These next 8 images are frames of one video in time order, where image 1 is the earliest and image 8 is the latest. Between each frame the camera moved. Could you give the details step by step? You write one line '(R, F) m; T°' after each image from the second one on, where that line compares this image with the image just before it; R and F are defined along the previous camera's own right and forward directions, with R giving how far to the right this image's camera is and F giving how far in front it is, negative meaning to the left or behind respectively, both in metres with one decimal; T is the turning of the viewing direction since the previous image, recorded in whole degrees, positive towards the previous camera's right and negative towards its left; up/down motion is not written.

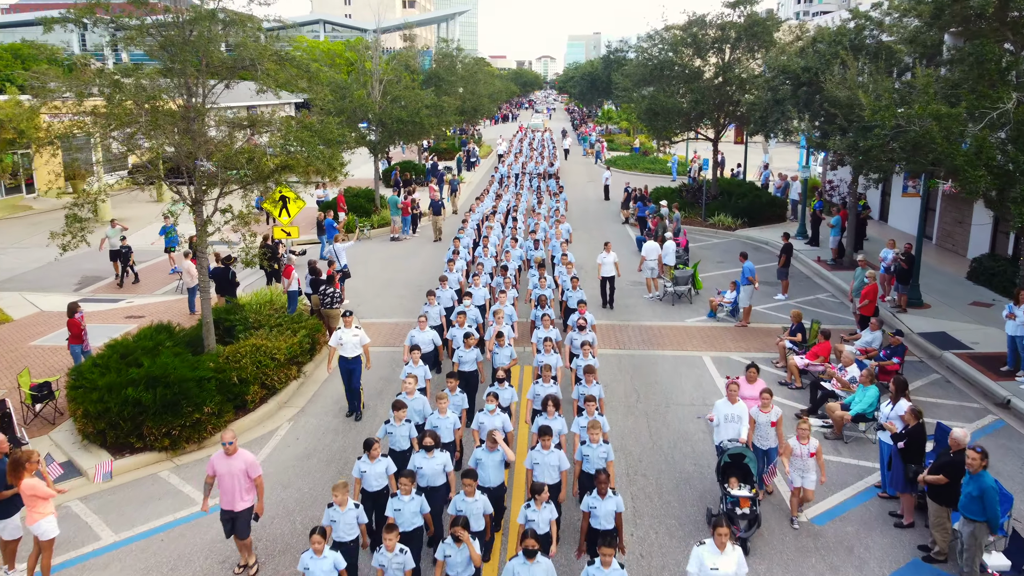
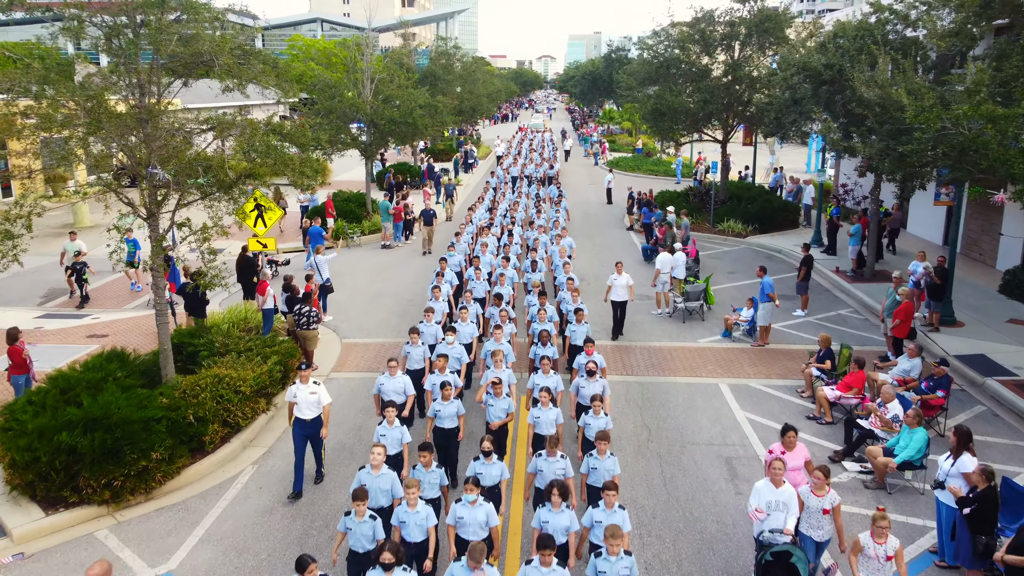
(+0.1, +1.4) m; 0°
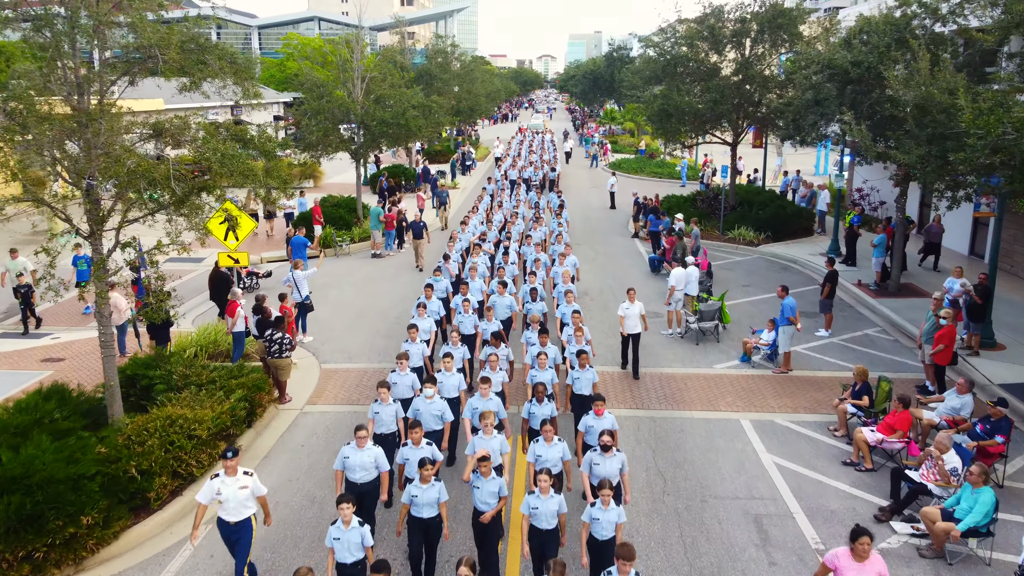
(+0.1, +1.4) m; 0°
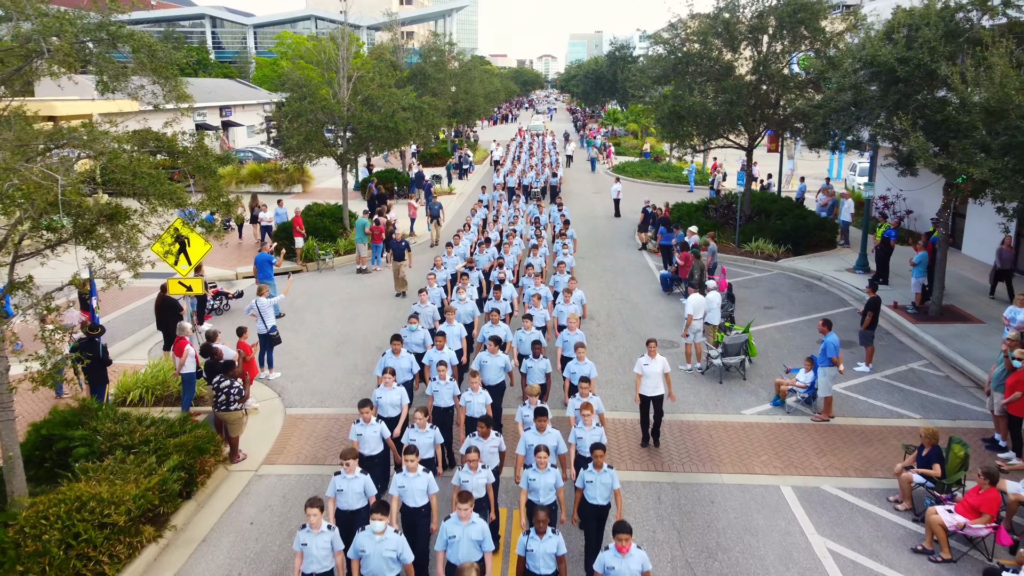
(+0.1, +1.9) m; 0°
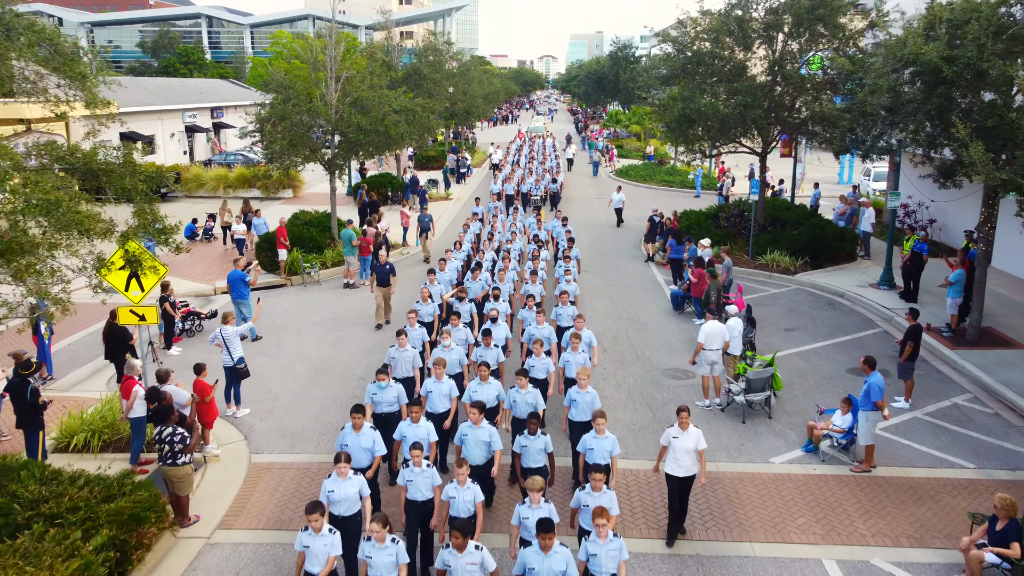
(+0.1, +1.4) m; 0°
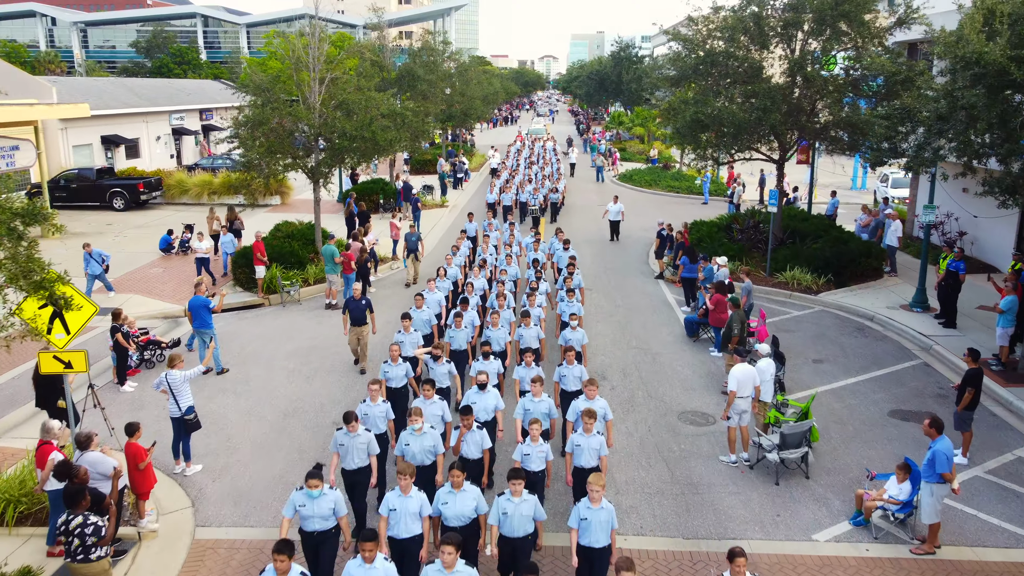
(+0.1, +1.6) m; 0°
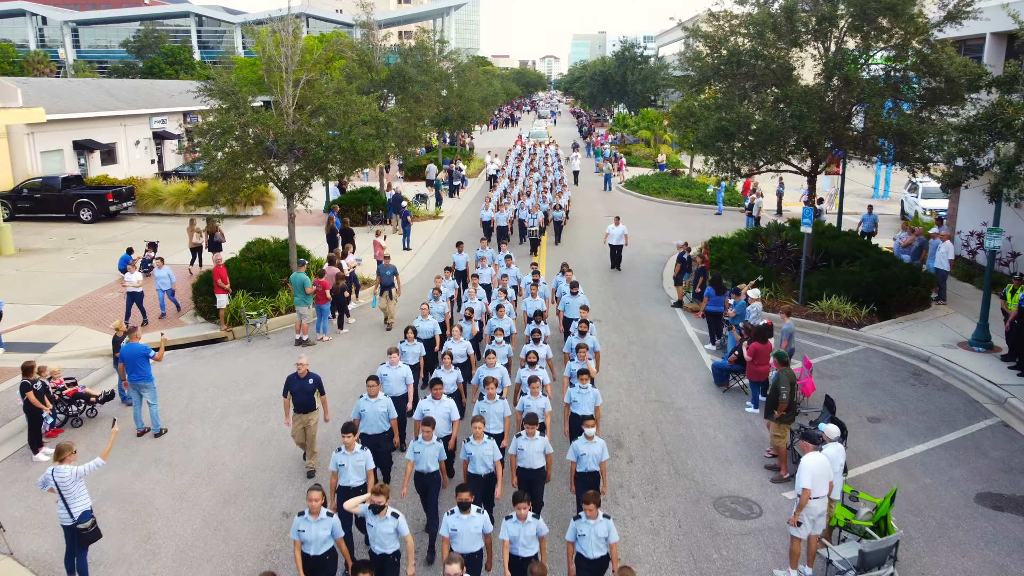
(+0.1, +2.3) m; 0°
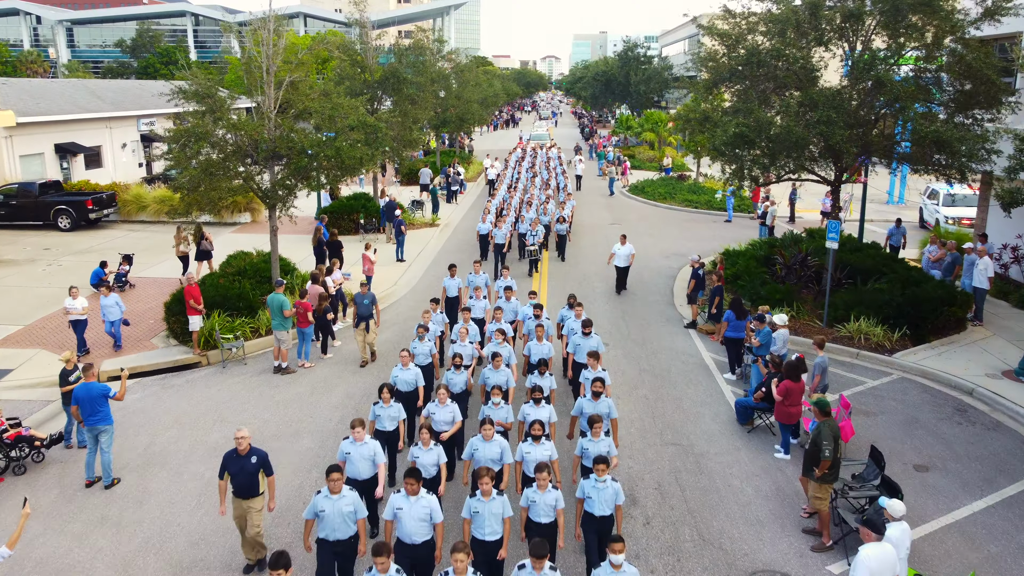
(0.0, +1.4) m; 0°
